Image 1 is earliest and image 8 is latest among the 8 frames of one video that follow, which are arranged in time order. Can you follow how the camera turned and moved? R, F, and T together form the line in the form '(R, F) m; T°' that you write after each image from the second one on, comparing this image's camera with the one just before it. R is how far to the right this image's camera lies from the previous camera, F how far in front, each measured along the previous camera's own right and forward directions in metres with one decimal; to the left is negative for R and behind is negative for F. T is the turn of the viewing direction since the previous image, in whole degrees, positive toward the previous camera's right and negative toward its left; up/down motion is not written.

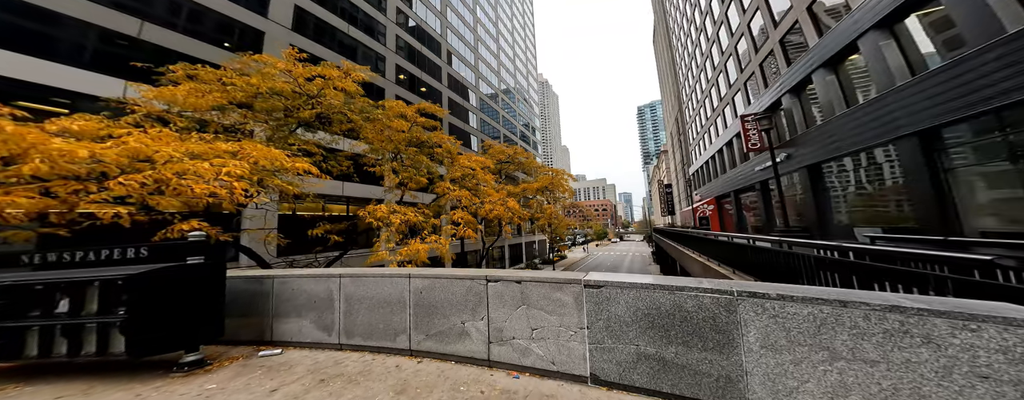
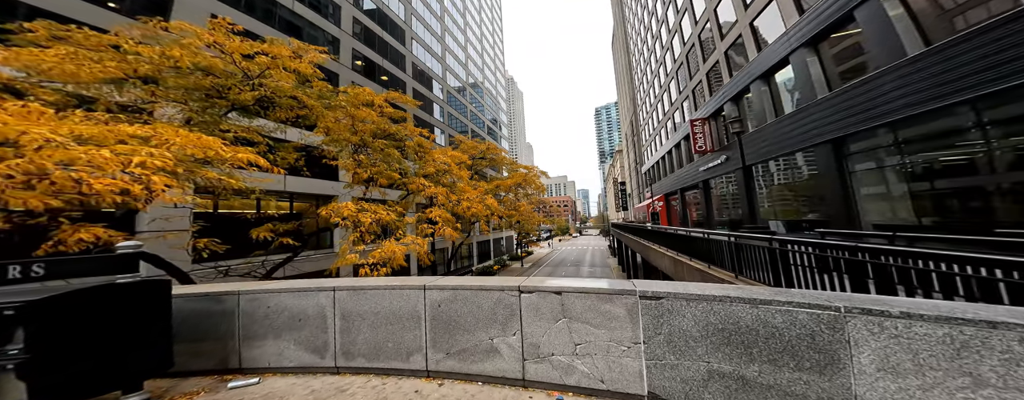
(-0.5, +0.2) m; +7°
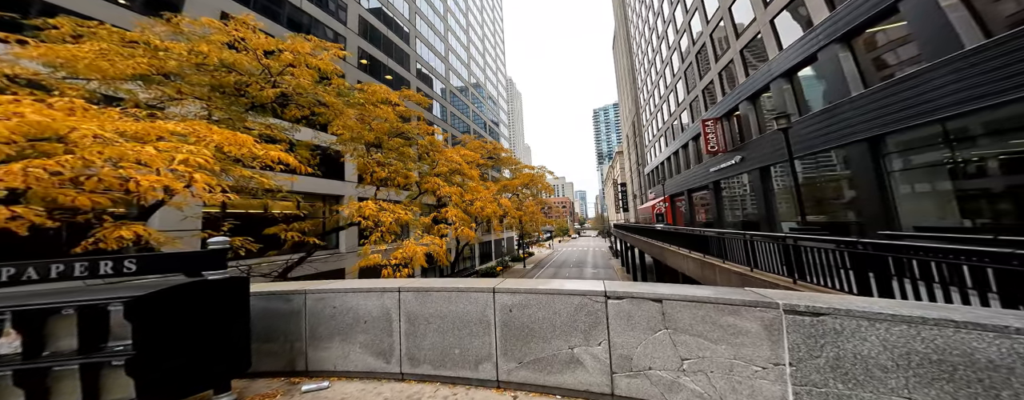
(-0.6, +0.2) m; -1°
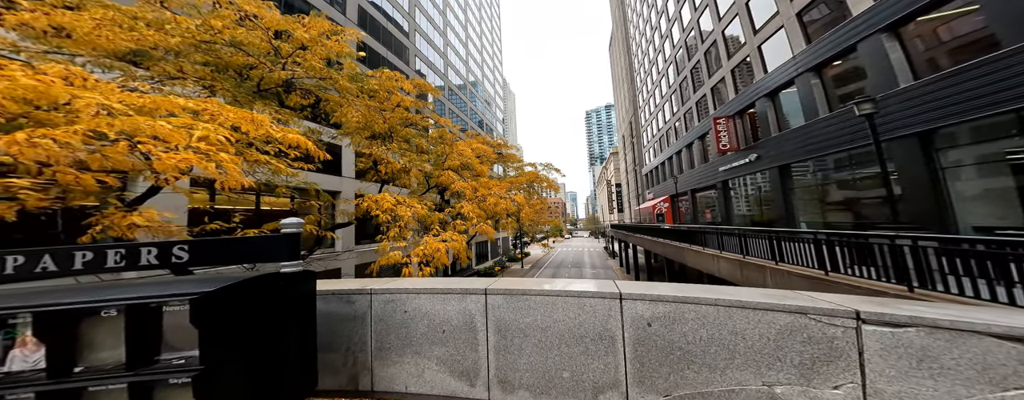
(-0.9, +0.6) m; +1°
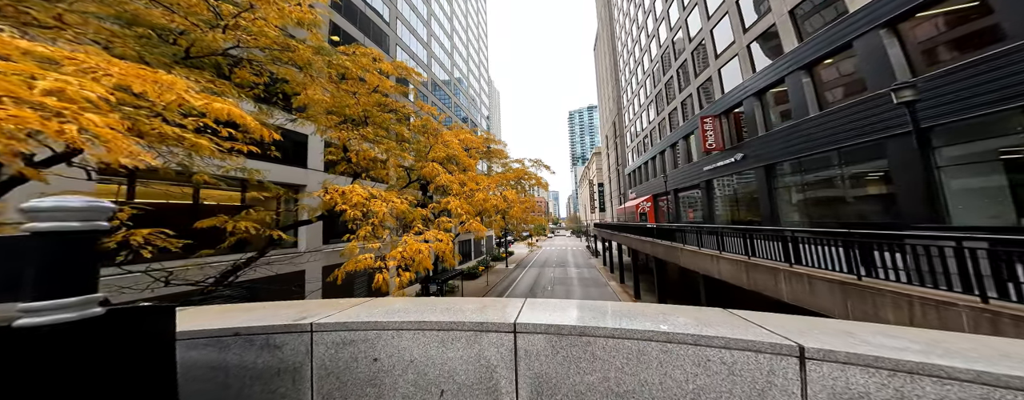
(-0.3, +0.9) m; +4°
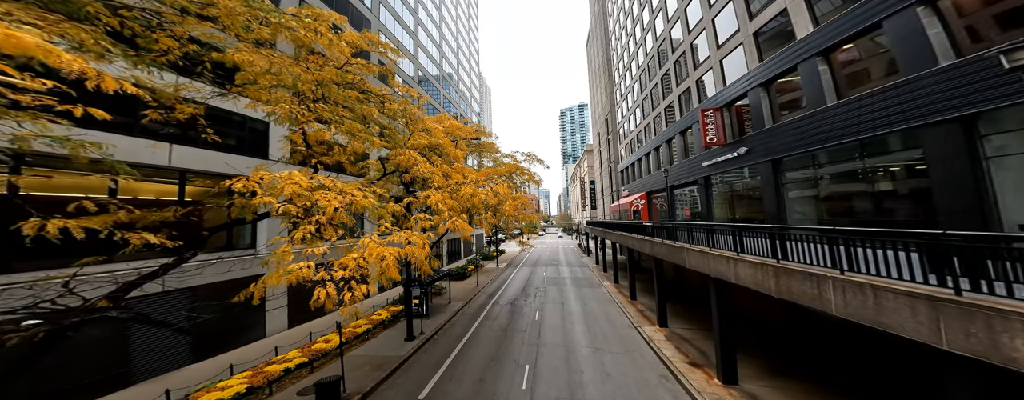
(0.0, +1.3) m; +2°
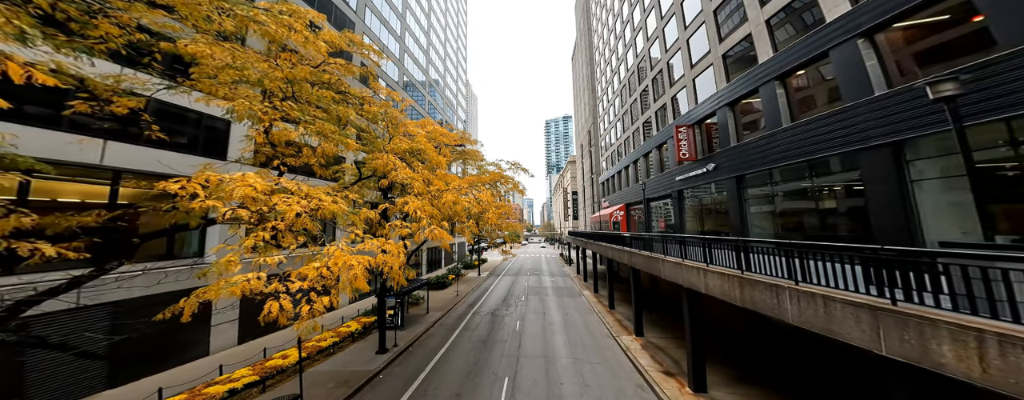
(+0.2, 0.0) m; +3°
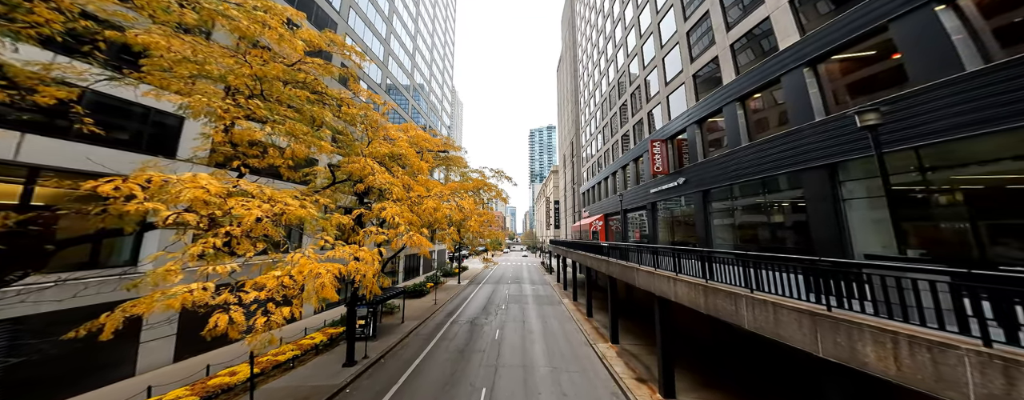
(+0.2, -0.1) m; +3°
